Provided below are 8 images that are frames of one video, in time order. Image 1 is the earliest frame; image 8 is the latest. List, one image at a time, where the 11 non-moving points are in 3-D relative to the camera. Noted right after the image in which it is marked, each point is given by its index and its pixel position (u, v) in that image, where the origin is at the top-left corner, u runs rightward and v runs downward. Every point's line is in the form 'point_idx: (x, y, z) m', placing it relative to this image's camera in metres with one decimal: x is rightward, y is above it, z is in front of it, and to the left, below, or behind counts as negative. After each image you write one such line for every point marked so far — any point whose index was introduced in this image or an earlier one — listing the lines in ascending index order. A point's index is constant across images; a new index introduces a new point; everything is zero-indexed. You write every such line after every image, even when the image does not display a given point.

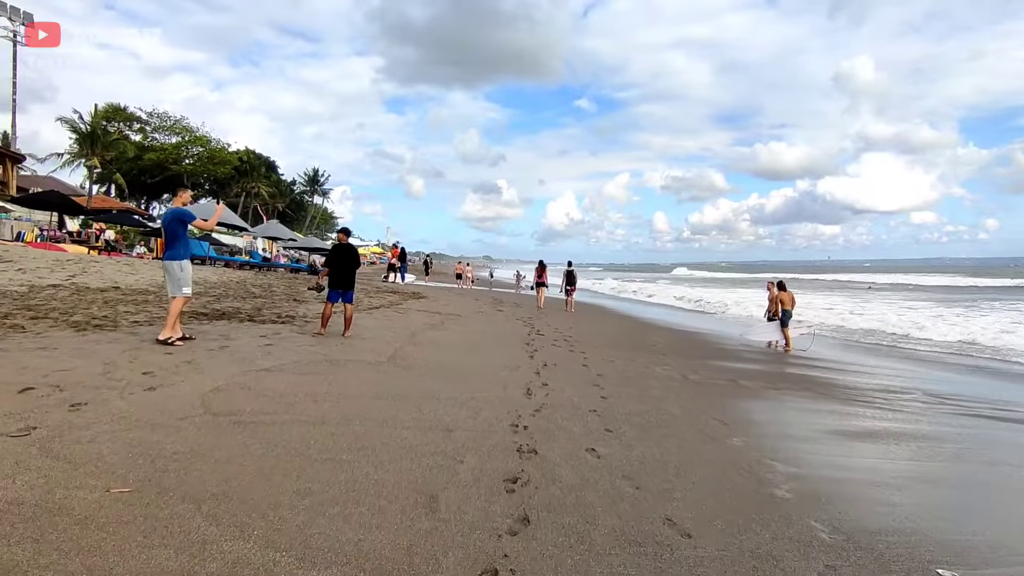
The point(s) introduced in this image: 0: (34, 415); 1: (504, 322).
0: (-3.1, -0.8, +3.8) m
1: (-0.2, -0.7, +11.9) m
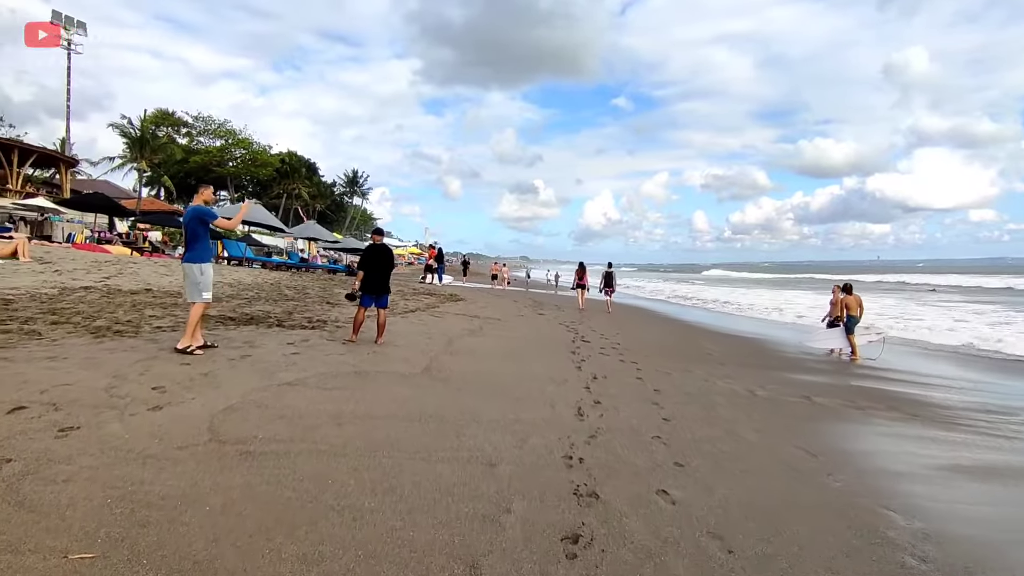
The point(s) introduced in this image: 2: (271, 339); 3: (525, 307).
0: (-2.8, -0.9, +3.3) m
1: (+0.6, -0.8, +11.2) m
2: (-2.9, -0.6, +7.1) m
3: (+0.3, -0.5, +15.6) m
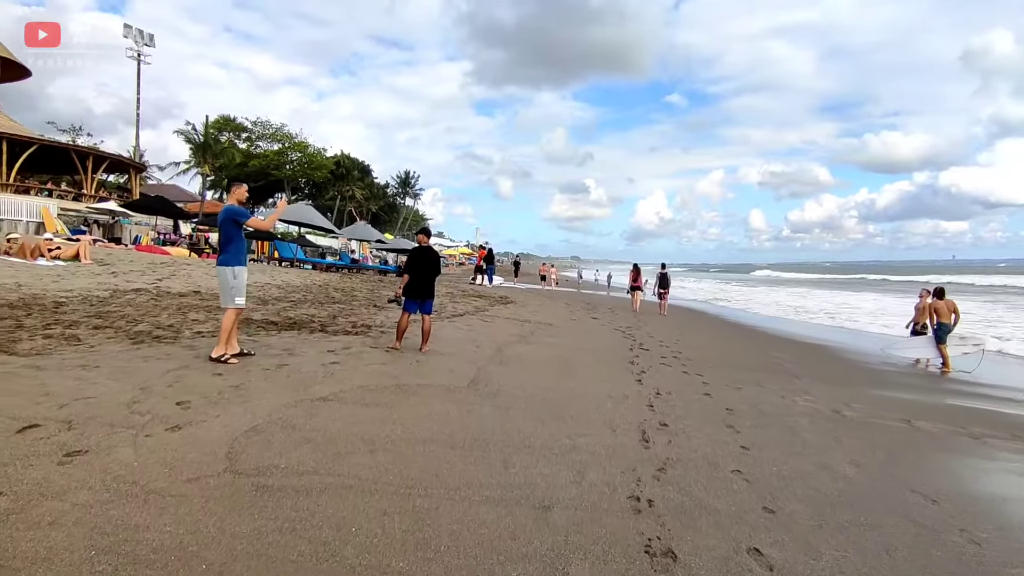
0: (-2.5, -0.9, +3.0) m
1: (+1.5, -0.8, +10.5) m
2: (-2.3, -0.7, +6.7) m
3: (+1.7, -0.6, +15.0) m
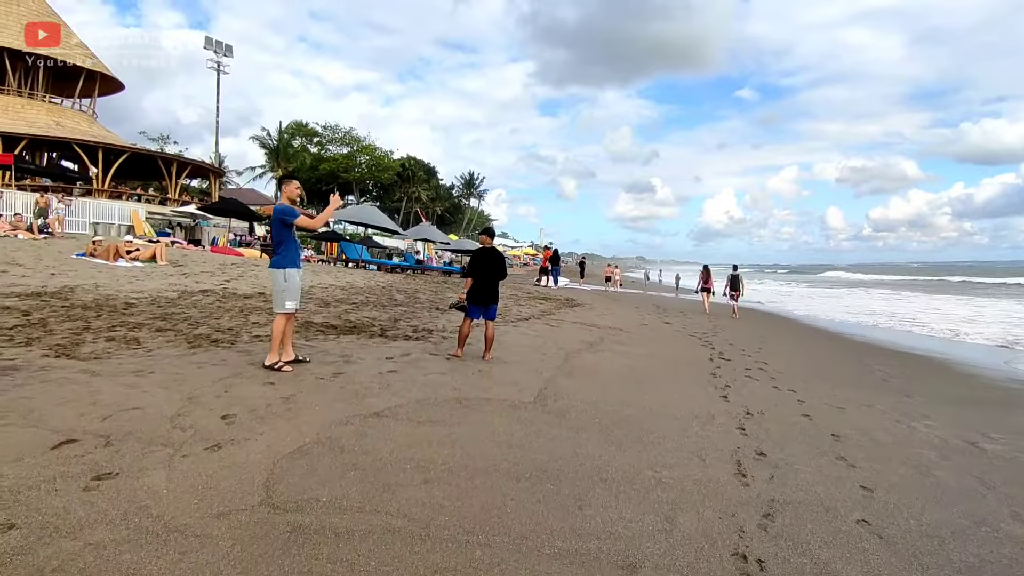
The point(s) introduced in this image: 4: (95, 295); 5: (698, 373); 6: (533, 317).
0: (-2.2, -1.0, +2.7) m
1: (+2.7, -0.9, +9.8) m
2: (-1.6, -0.7, +6.4) m
3: (+3.3, -0.6, +14.2) m
4: (-5.9, -0.1, +8.2) m
5: (+2.3, -1.0, +7.0) m
6: (+0.4, -0.5, +10.9) m
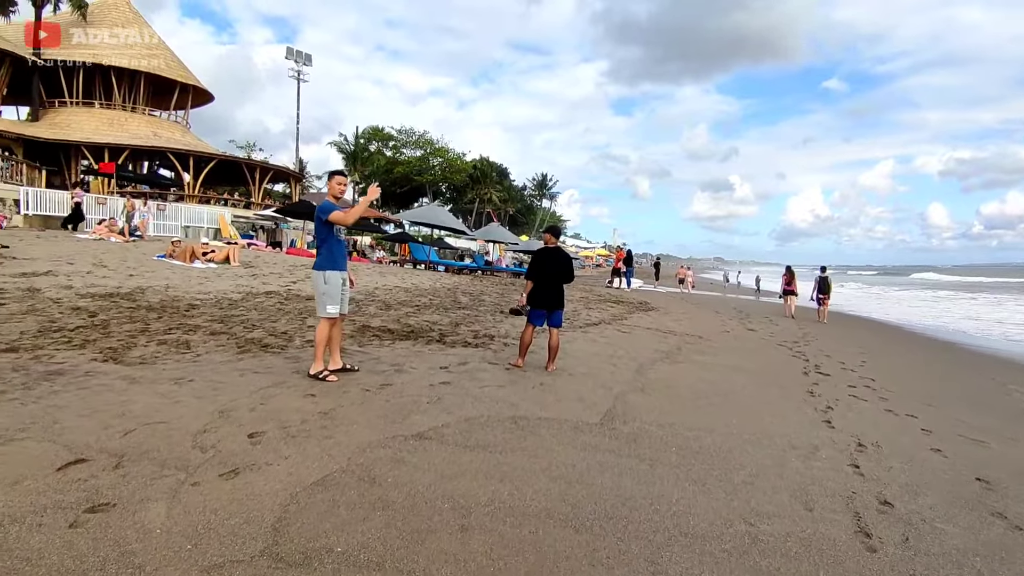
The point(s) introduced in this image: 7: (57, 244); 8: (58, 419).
0: (-2.0, -1.0, +2.3) m
1: (+3.7, -0.9, +8.8) m
2: (-0.9, -0.7, +6.0) m
3: (+4.9, -0.7, +13.1) m
4: (-5.0, -0.1, +8.3) m
5: (+3.0, -1.1, +6.1) m
6: (+1.6, -0.6, +10.1) m
7: (-10.4, +1.0, +13.3) m
8: (-2.8, -0.8, +3.6) m
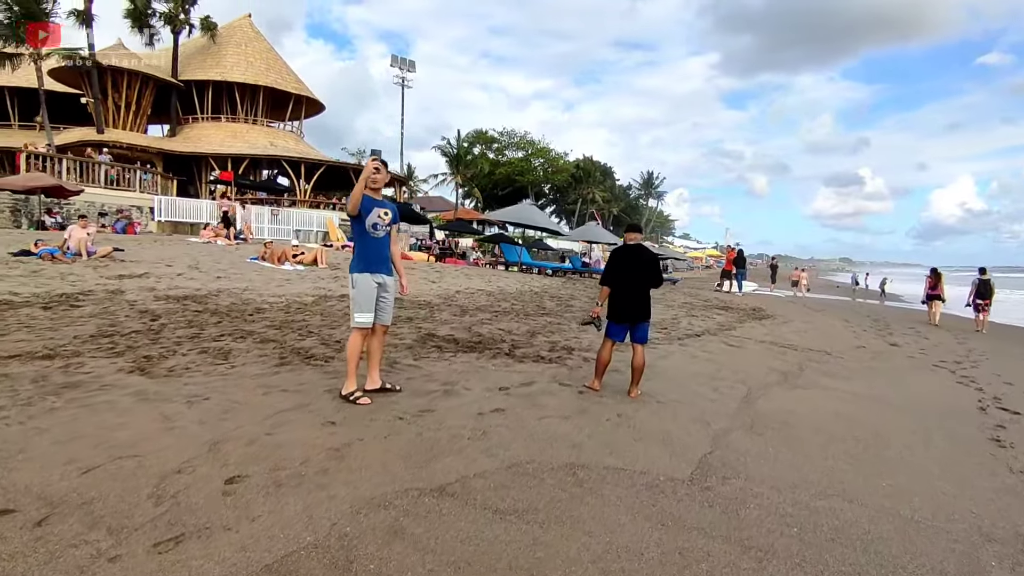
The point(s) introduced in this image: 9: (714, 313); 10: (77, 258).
0: (-2.0, -1.0, +1.7) m
1: (+4.8, -1.0, +7.0) m
2: (-0.3, -0.8, +5.1) m
3: (+6.7, -0.8, +11.1) m
4: (-3.8, -0.2, +8.1) m
5: (+3.6, -1.1, +4.5) m
6: (+2.9, -0.7, +8.7) m
7: (-8.3, +1.0, +14.0) m
8: (-2.5, -0.8, +3.1) m
9: (+3.9, -0.5, +11.3) m
10: (-8.2, +0.6, +10.9) m
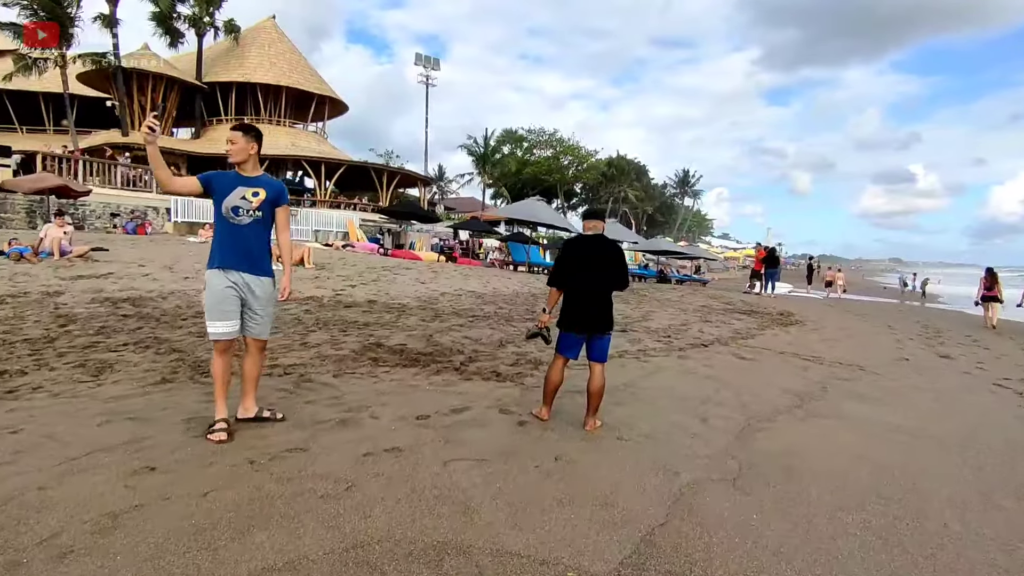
0: (-2.7, -1.0, +0.8) m
1: (+4.4, -1.0, +5.7) m
2: (-0.8, -0.8, +4.1) m
3: (+6.5, -0.8, +9.6) m
4: (-4.1, -0.2, +7.3) m
5: (+3.0, -1.2, +3.3) m
6: (+2.7, -0.7, +7.5) m
7: (-8.2, +0.9, +13.5) m
8: (-3.2, -0.8, +2.2) m
9: (+3.8, -0.5, +10.0) m
10: (-8.3, +0.5, +10.4) m
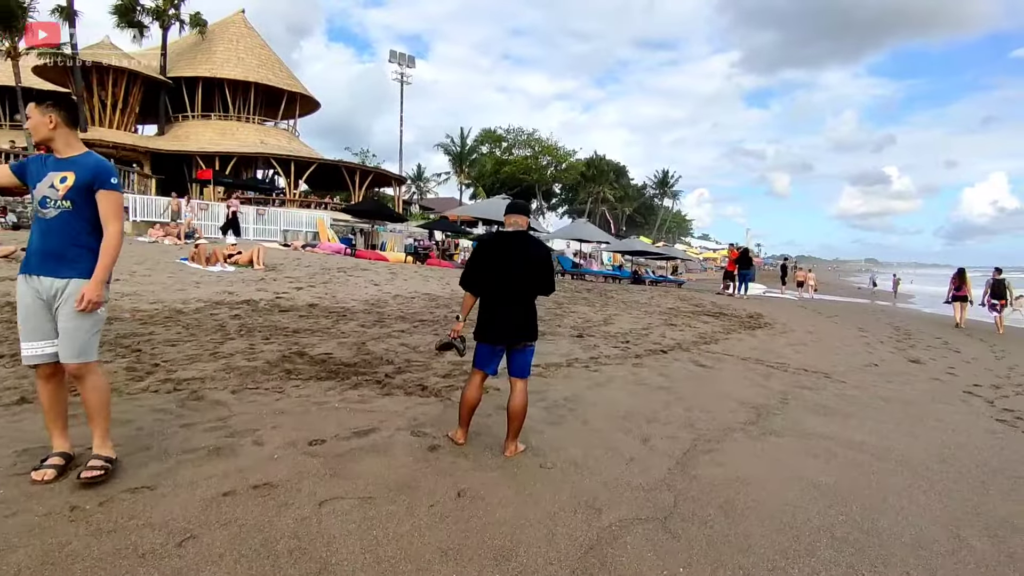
0: (-3.1, -1.0, +0.2) m
1: (+3.8, -1.1, +5.3) m
2: (-1.3, -0.8, +3.6) m
3: (+5.8, -0.9, +9.3) m
4: (-4.8, -0.2, +6.7) m
5: (+2.5, -1.2, +2.9) m
6: (+2.0, -0.7, +7.1) m
7: (-9.0, +0.9, +12.7) m
8: (-3.6, -0.9, +1.6) m
9: (+3.1, -0.6, +9.6) m
10: (-9.0, +0.5, +9.7) m
